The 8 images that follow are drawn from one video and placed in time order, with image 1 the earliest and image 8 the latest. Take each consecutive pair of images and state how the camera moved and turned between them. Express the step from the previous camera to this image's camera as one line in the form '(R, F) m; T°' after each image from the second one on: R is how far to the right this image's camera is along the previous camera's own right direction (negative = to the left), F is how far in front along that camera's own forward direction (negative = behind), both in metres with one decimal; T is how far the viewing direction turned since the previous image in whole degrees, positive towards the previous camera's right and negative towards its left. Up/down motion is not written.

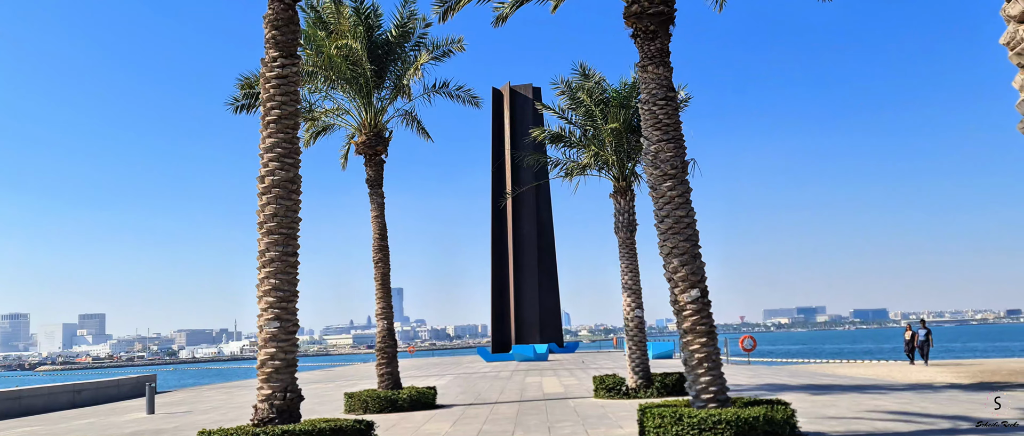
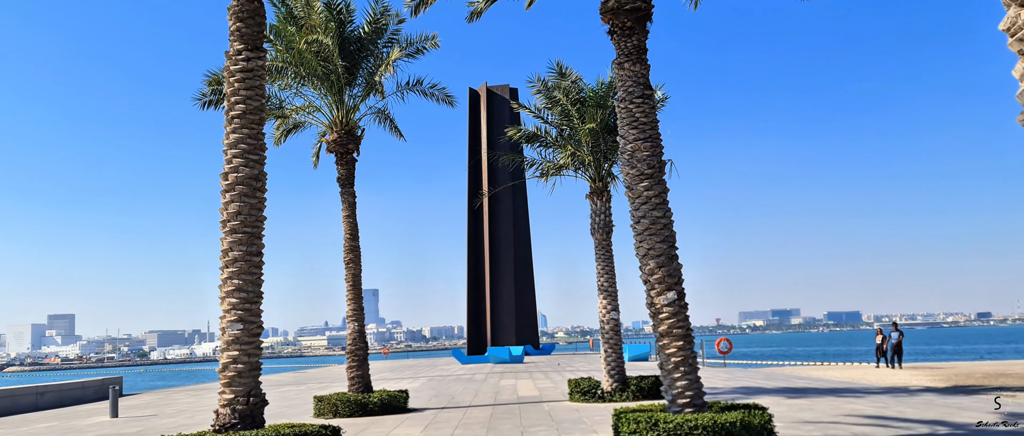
(0.0, +0.2) m; +2°
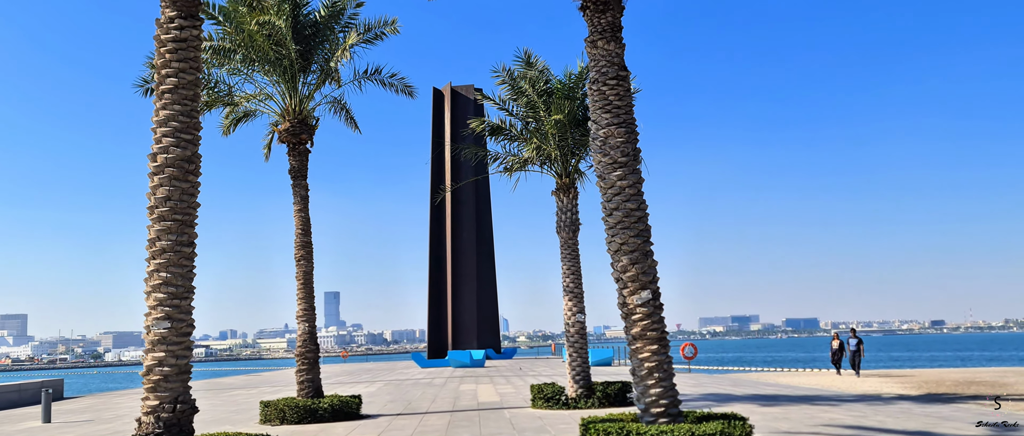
(0.0, +0.7) m; +3°
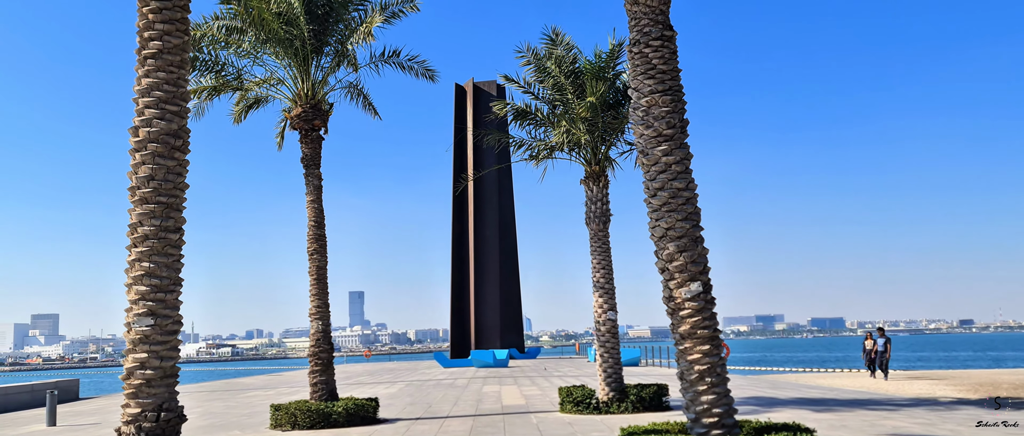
(-0.1, +1.0) m; -2°
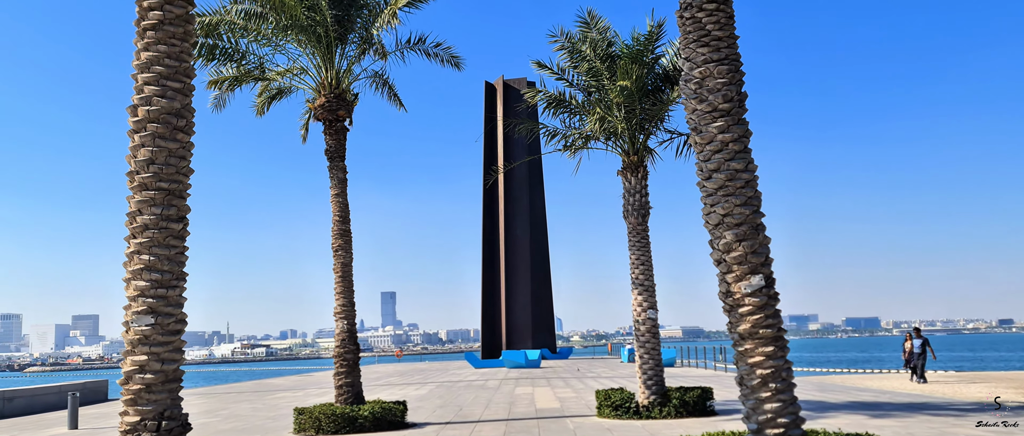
(-0.1, +0.7) m; -3°
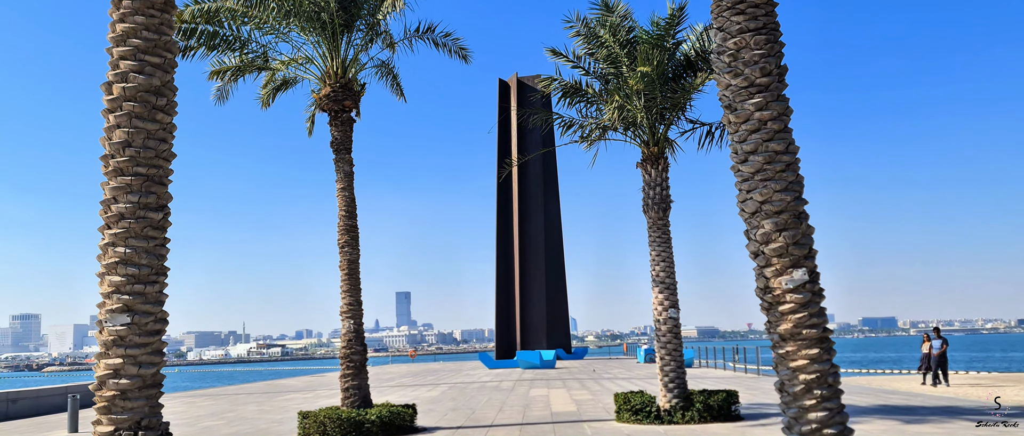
(0.0, +0.6) m; -1°
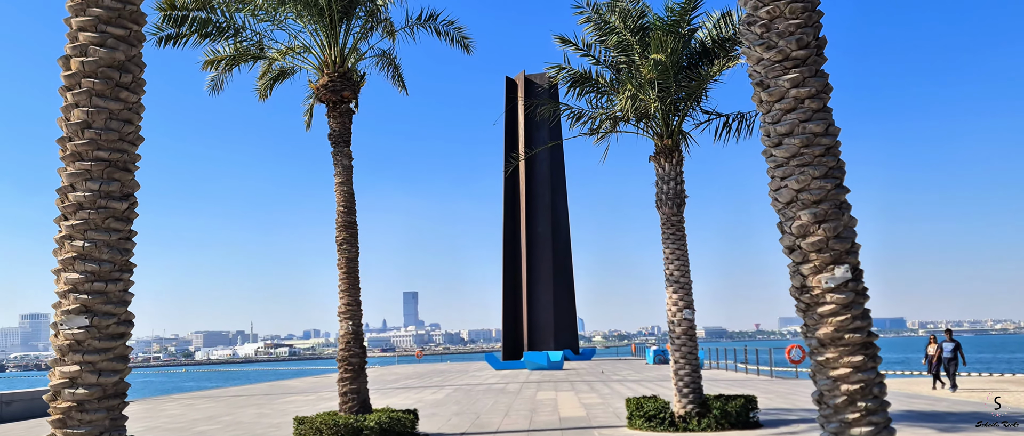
(0.0, +0.6) m; -1°
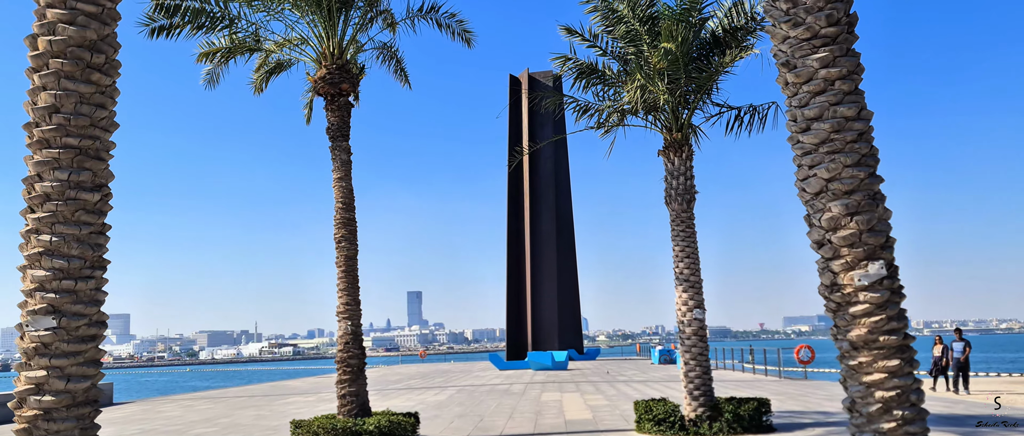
(0.0, +0.4) m; 0°
